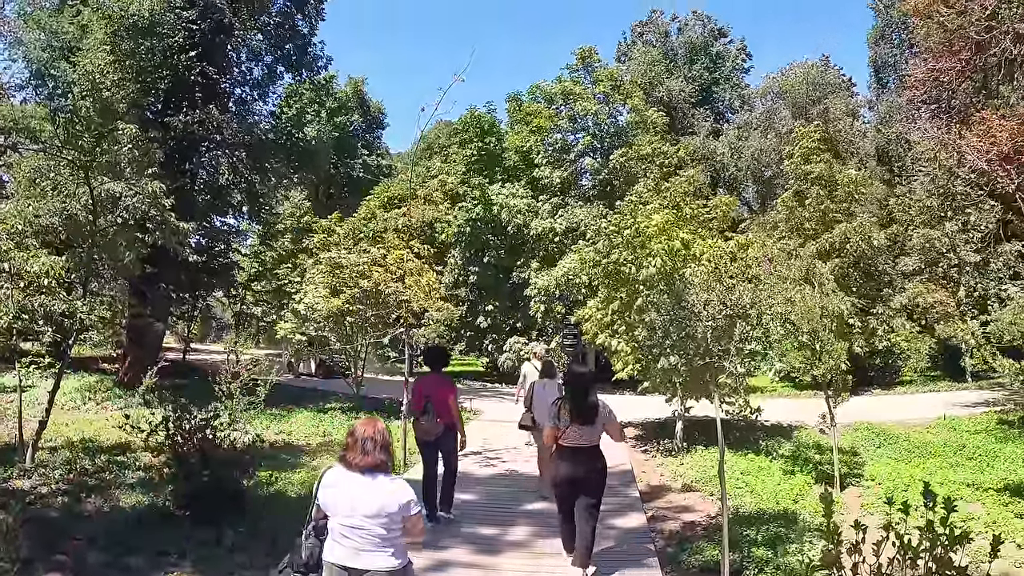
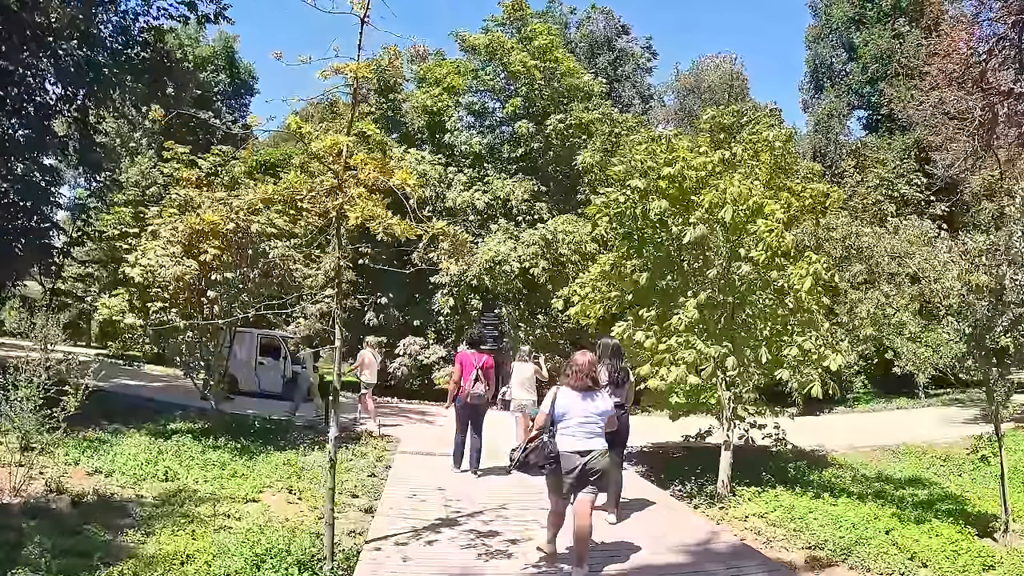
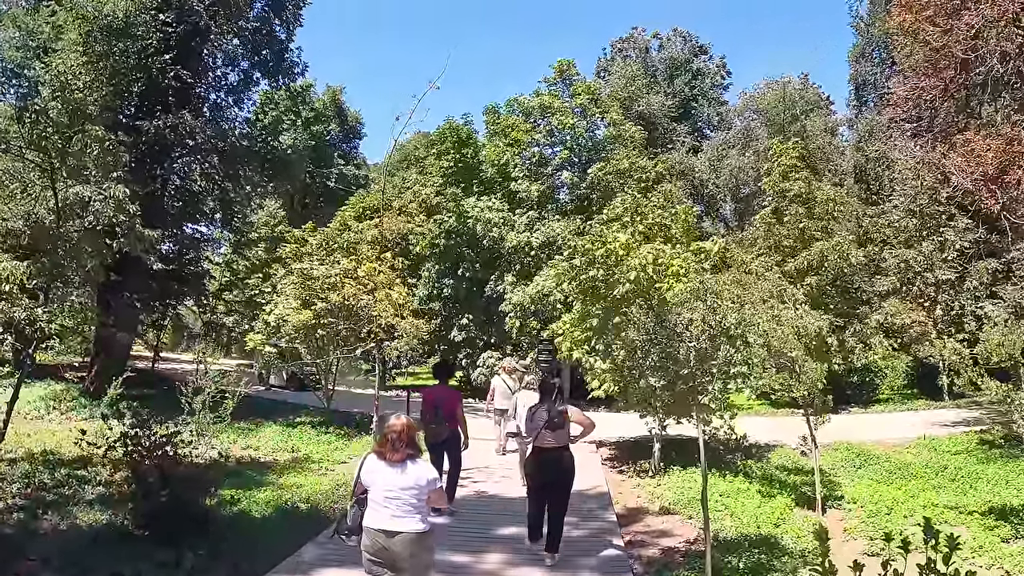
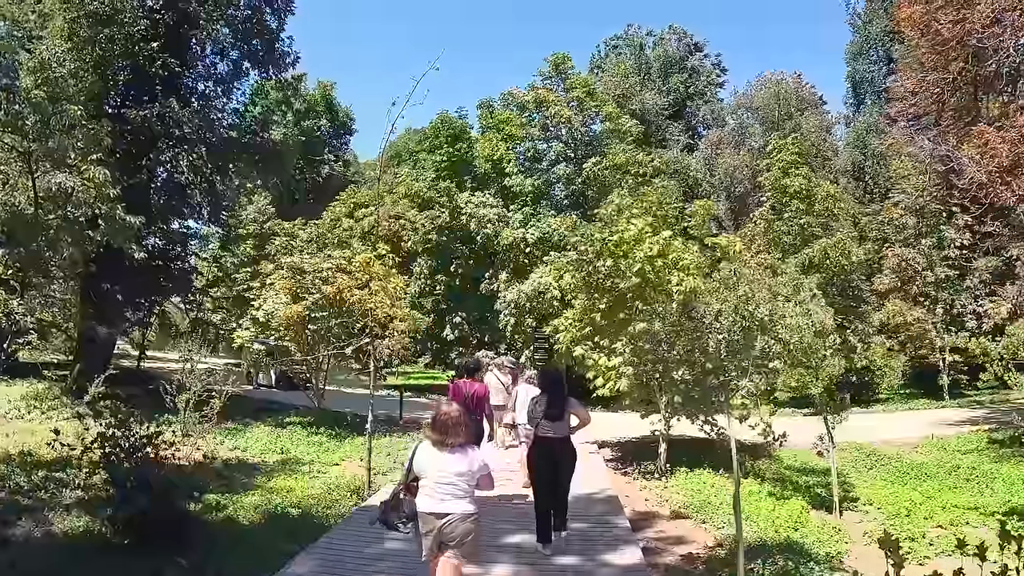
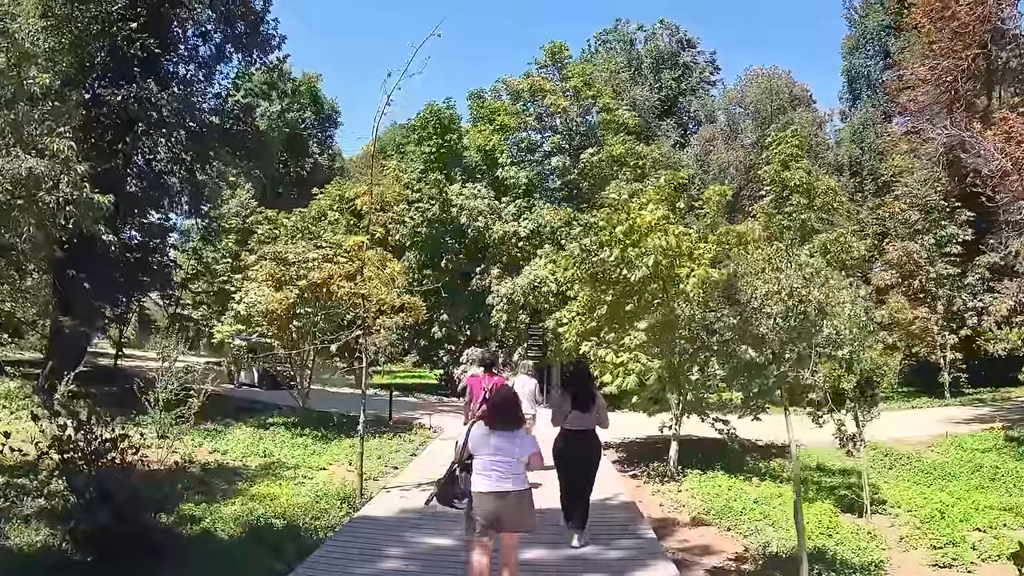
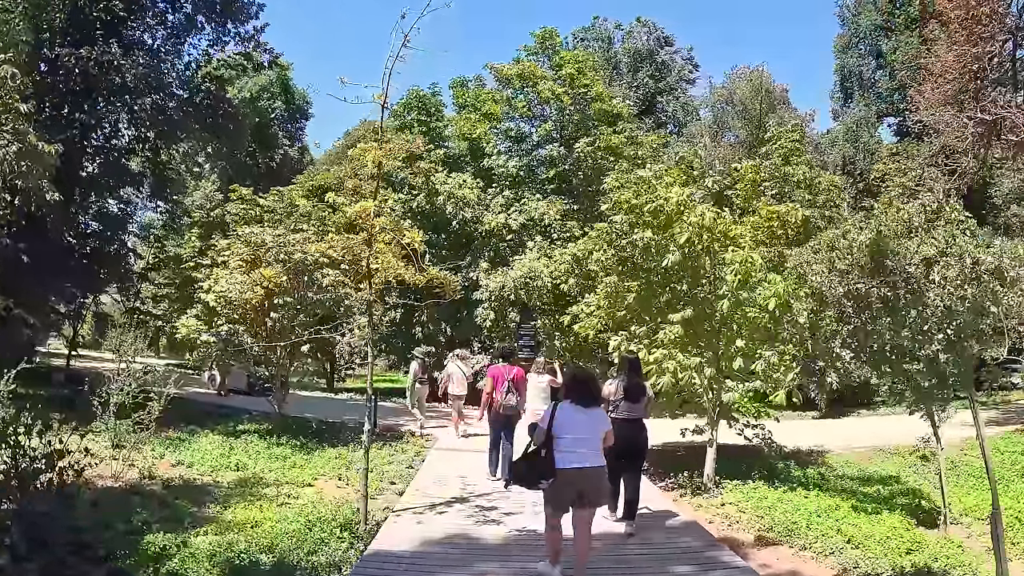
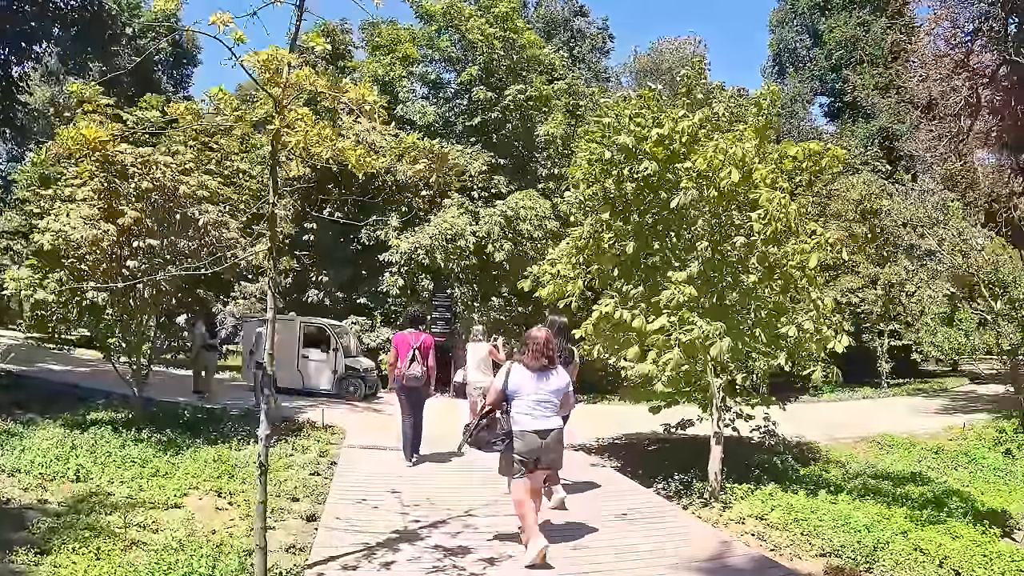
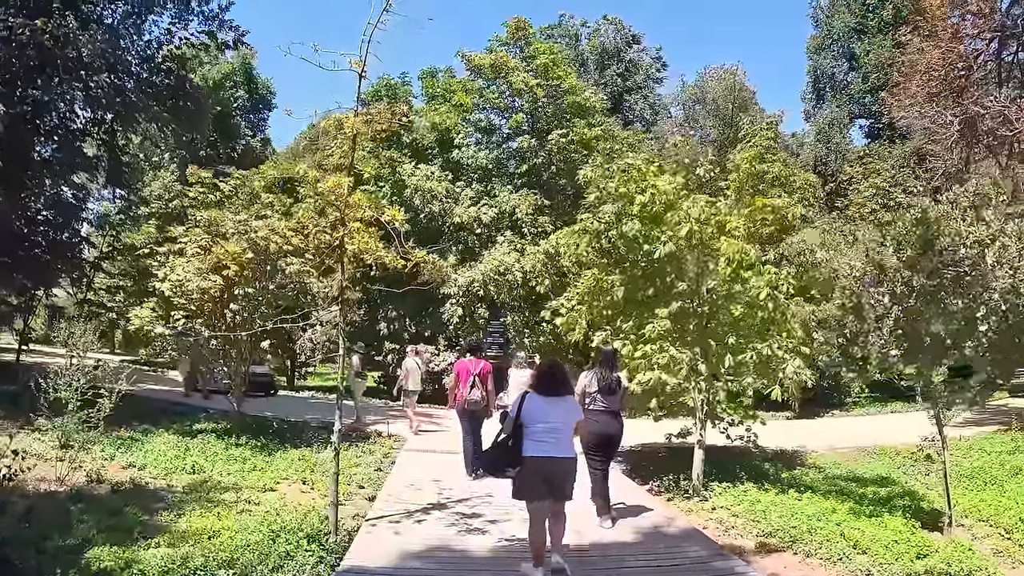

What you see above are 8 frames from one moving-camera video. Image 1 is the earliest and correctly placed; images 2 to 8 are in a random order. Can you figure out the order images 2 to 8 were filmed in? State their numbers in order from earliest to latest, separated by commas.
3, 4, 5, 6, 8, 2, 7
